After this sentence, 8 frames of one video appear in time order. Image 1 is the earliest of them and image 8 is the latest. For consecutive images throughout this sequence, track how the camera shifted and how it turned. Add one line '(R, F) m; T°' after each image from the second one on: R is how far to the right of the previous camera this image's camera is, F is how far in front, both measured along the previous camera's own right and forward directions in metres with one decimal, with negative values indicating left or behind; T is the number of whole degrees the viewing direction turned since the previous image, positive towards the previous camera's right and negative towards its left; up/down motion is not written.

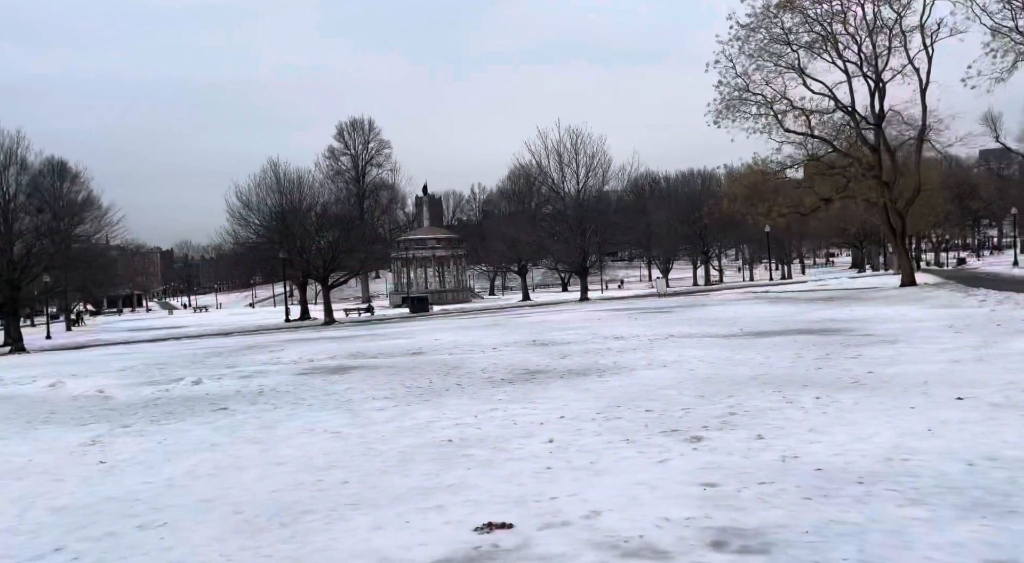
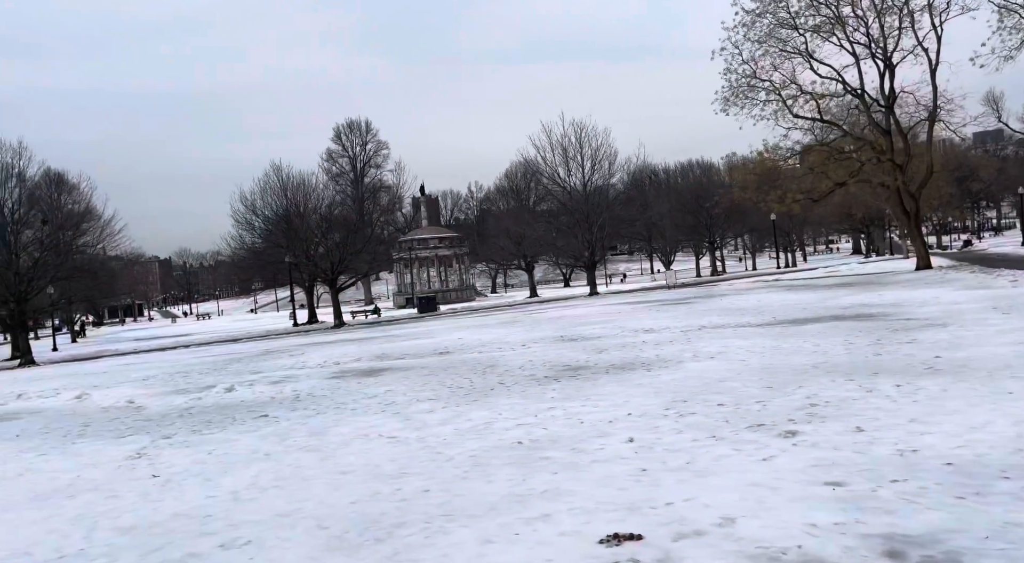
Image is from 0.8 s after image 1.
(-0.6, +0.5) m; 0°
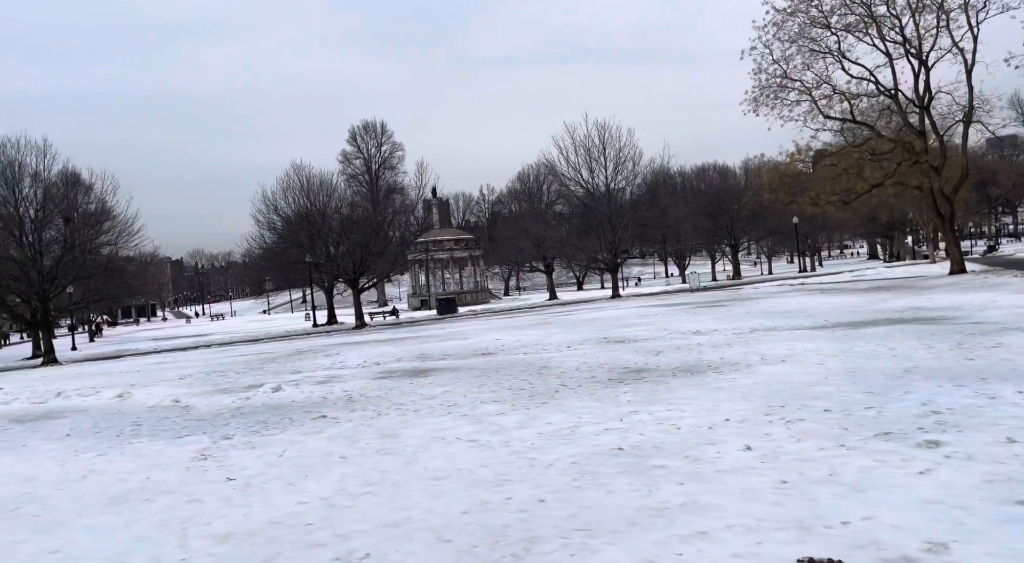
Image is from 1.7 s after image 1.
(-0.8, +0.6) m; 0°
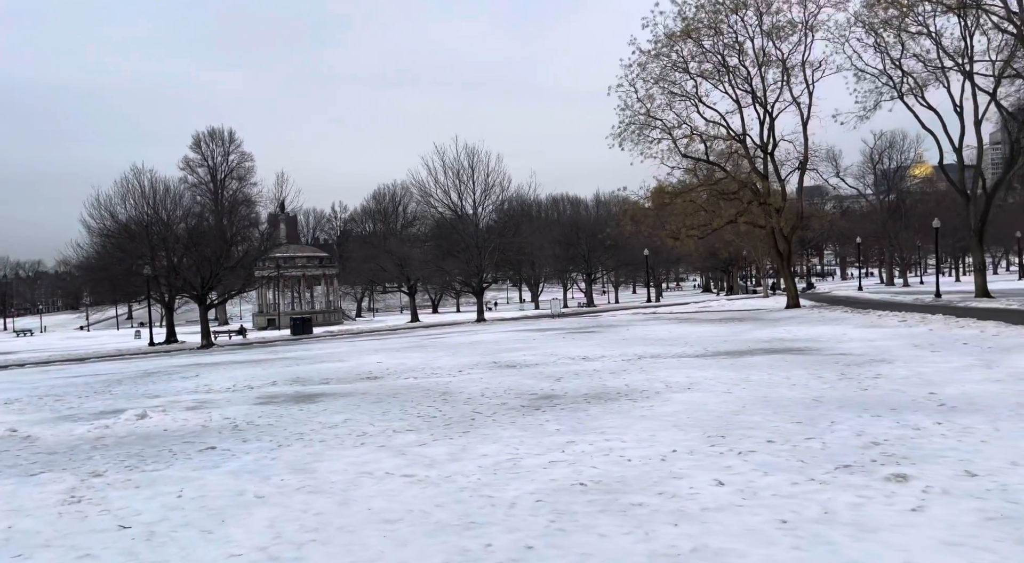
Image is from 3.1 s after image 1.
(-0.8, +0.6) m; +10°
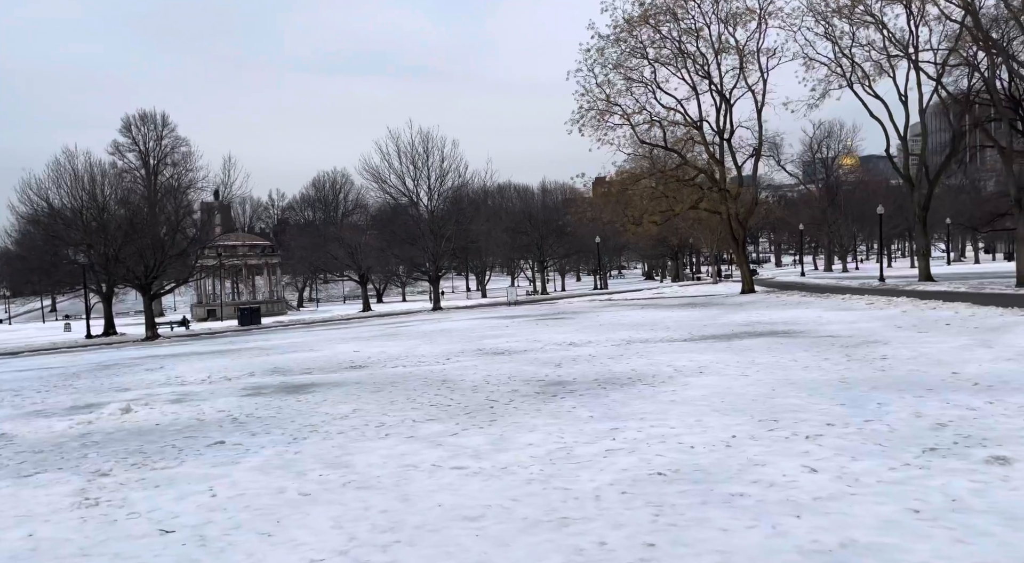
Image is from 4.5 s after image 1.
(-0.9, +0.6) m; +4°
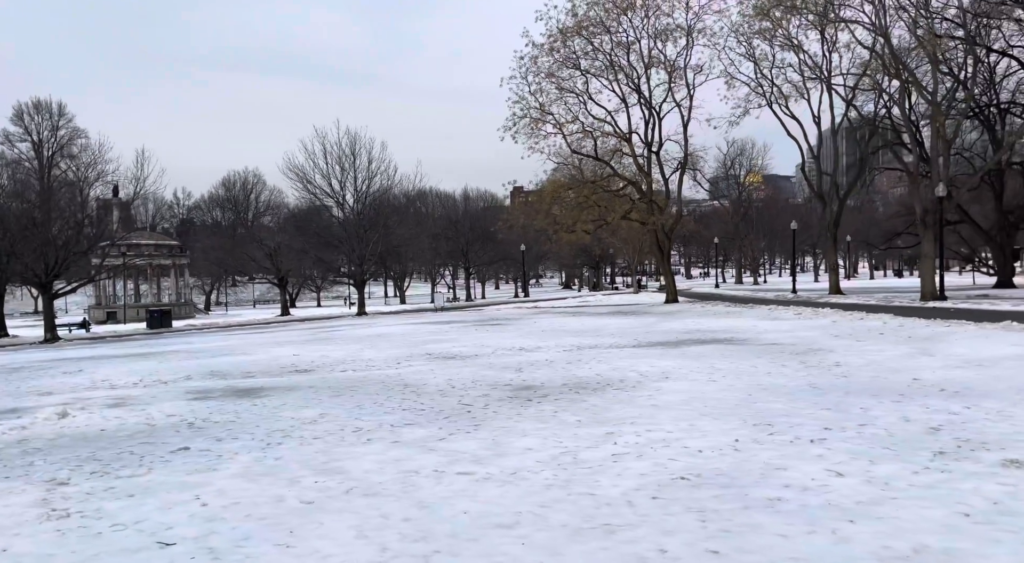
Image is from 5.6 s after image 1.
(-0.7, +0.3) m; +6°
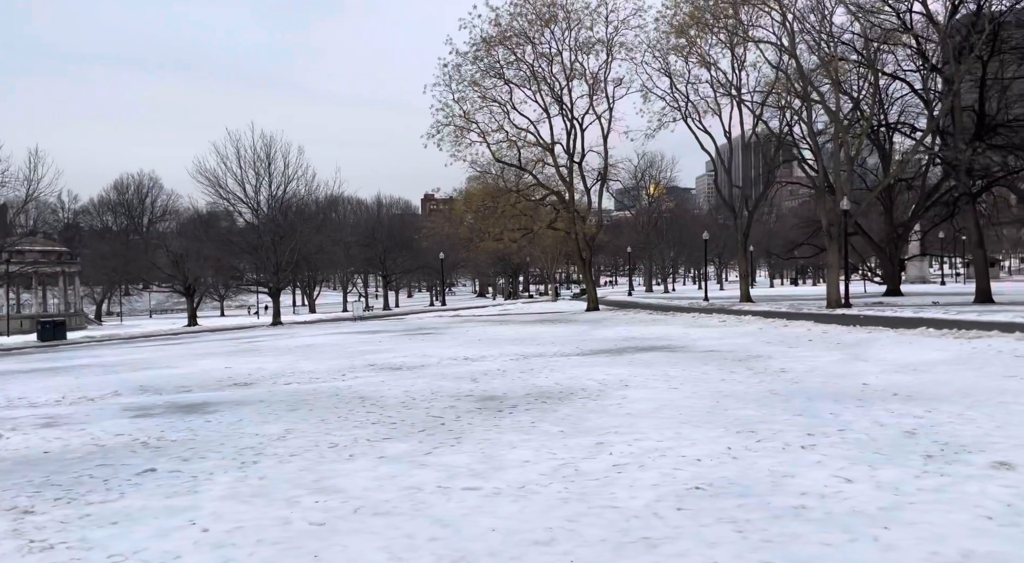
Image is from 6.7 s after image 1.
(-0.7, +0.1) m; +6°
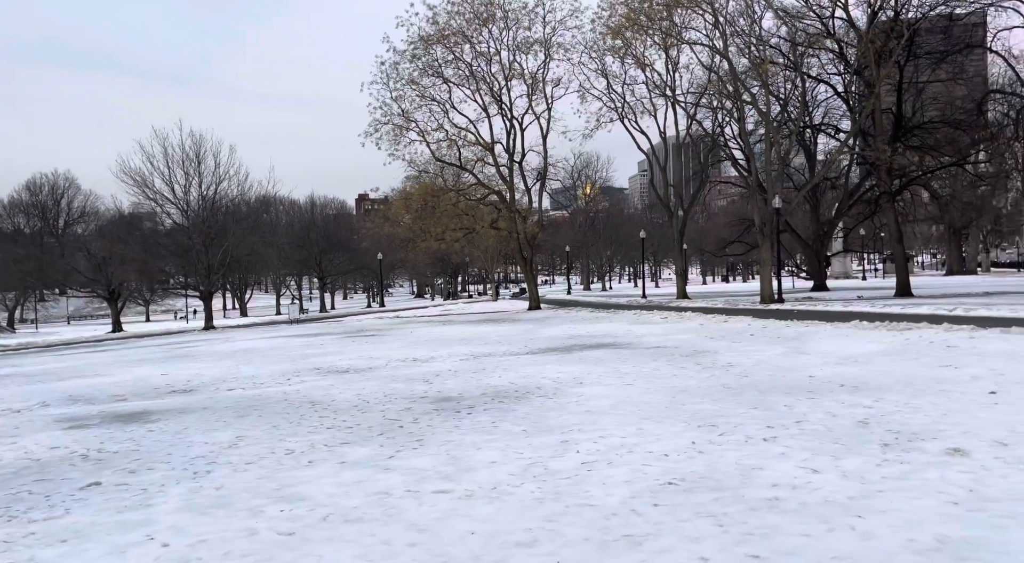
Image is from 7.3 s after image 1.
(-0.2, 0.0) m; +4°
